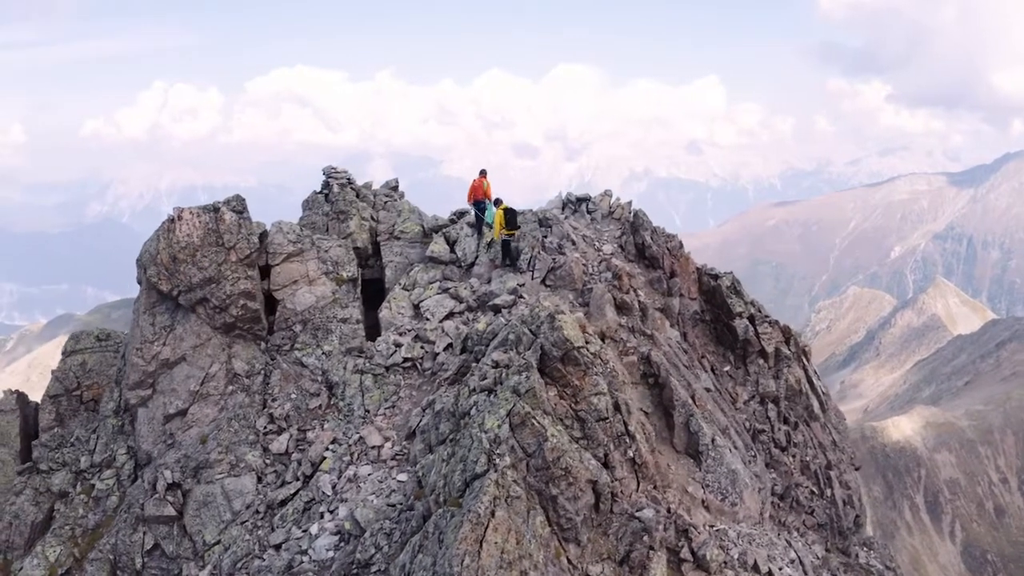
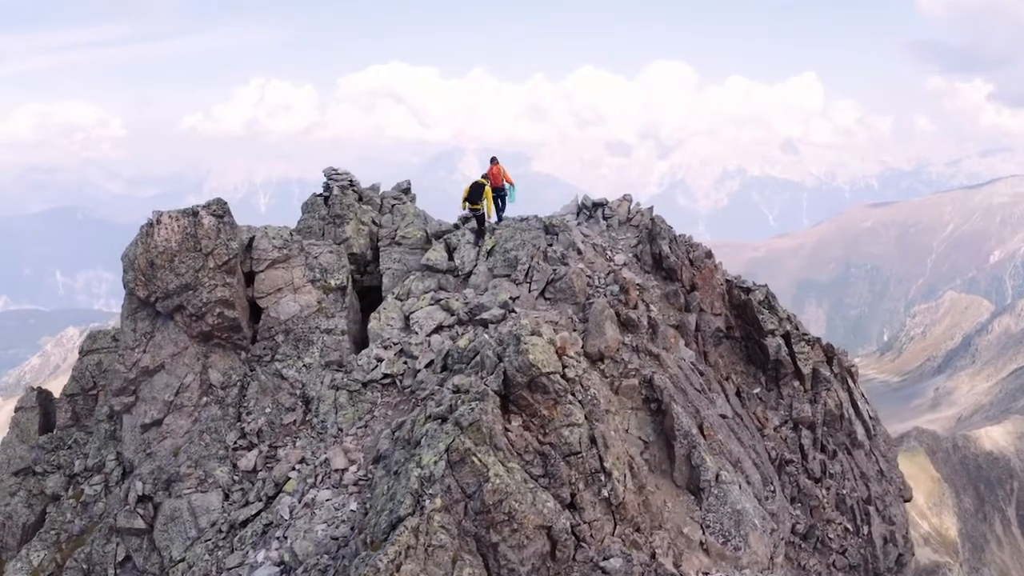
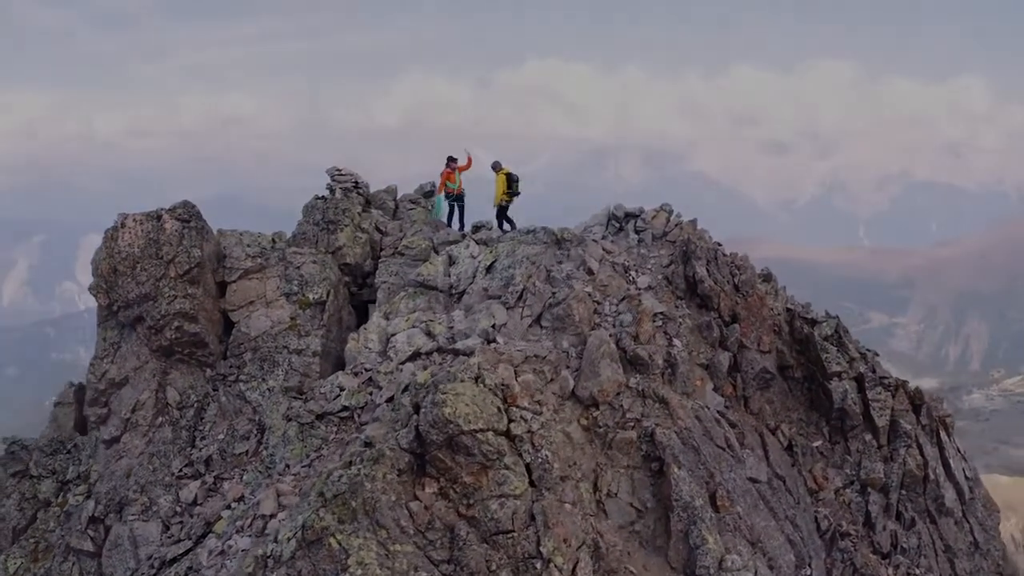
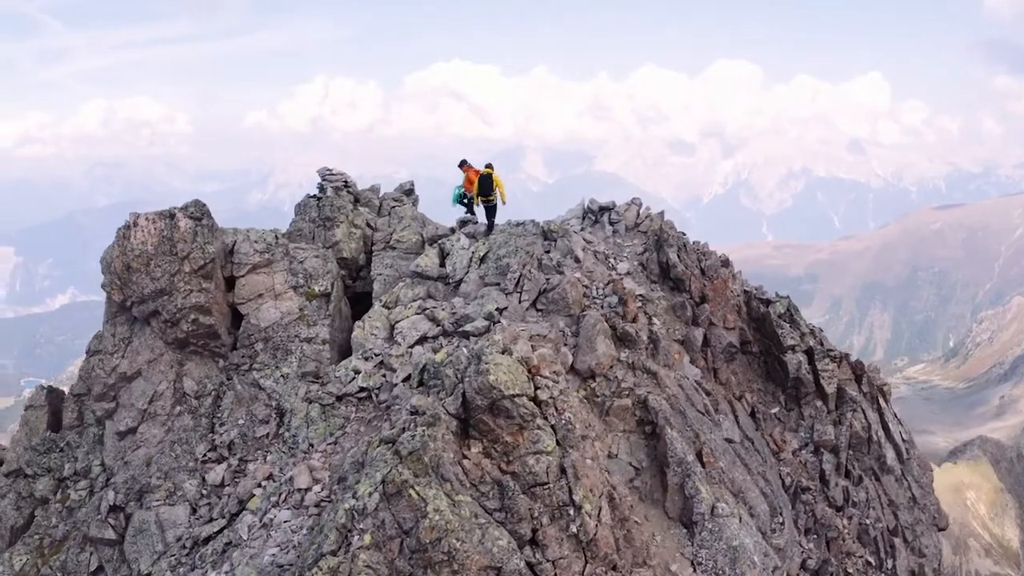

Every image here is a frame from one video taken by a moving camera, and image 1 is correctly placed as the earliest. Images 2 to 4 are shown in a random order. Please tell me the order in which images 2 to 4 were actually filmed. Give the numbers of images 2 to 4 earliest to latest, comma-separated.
2, 4, 3
